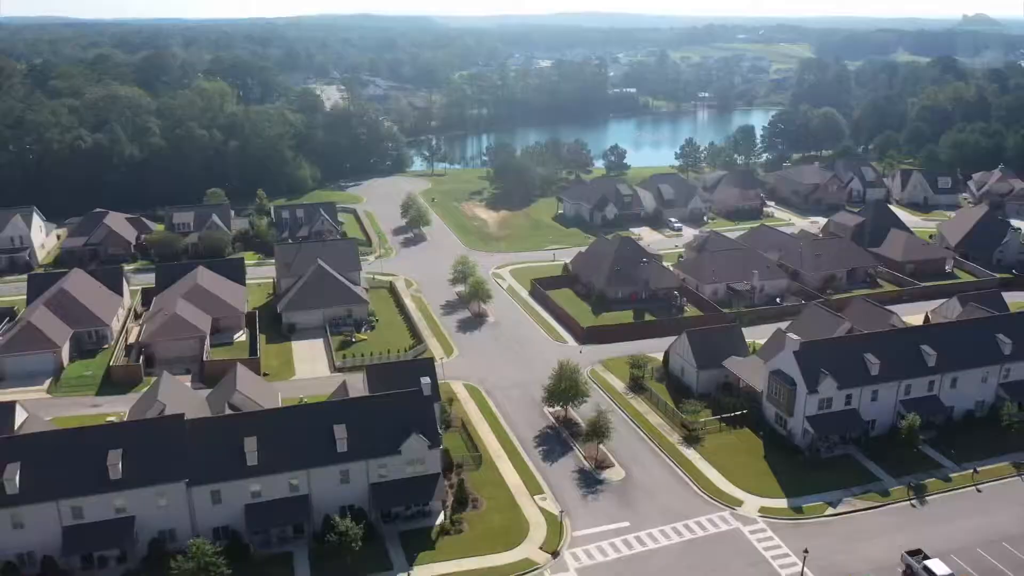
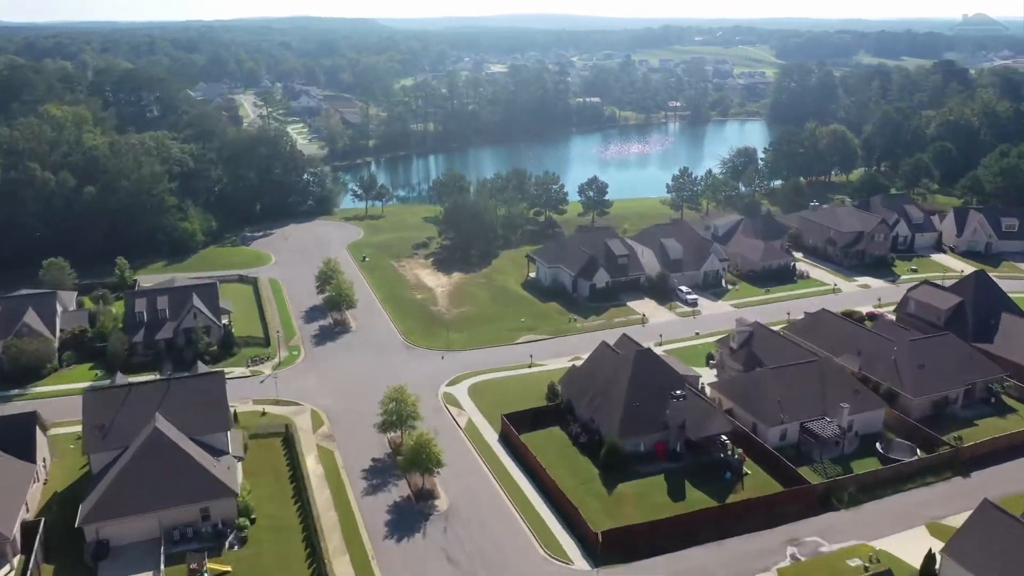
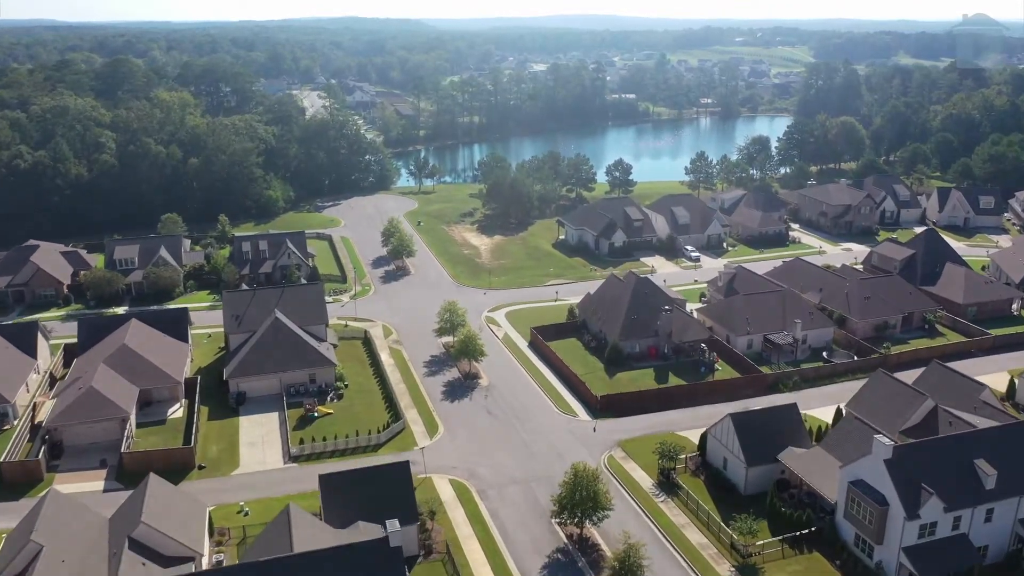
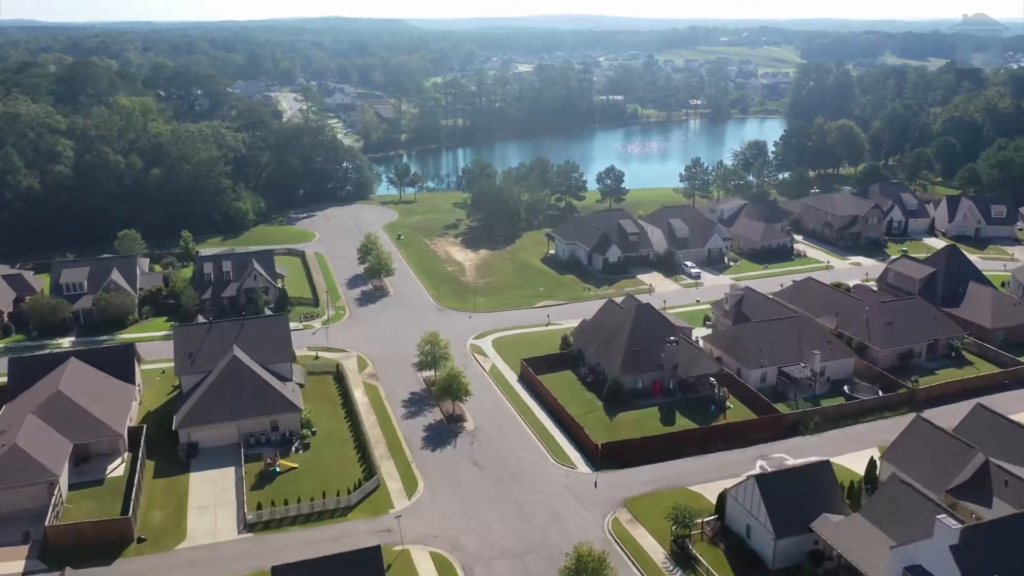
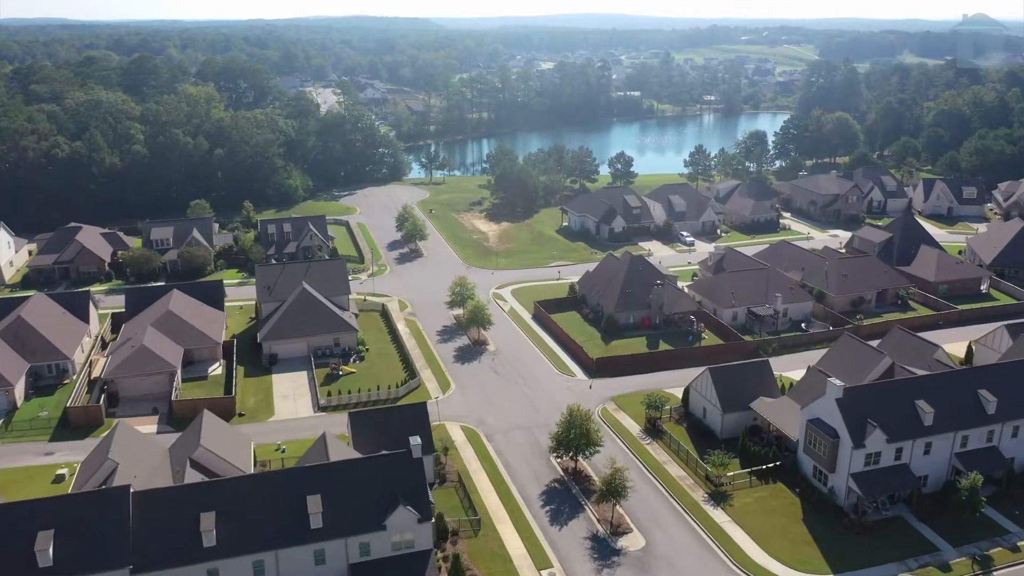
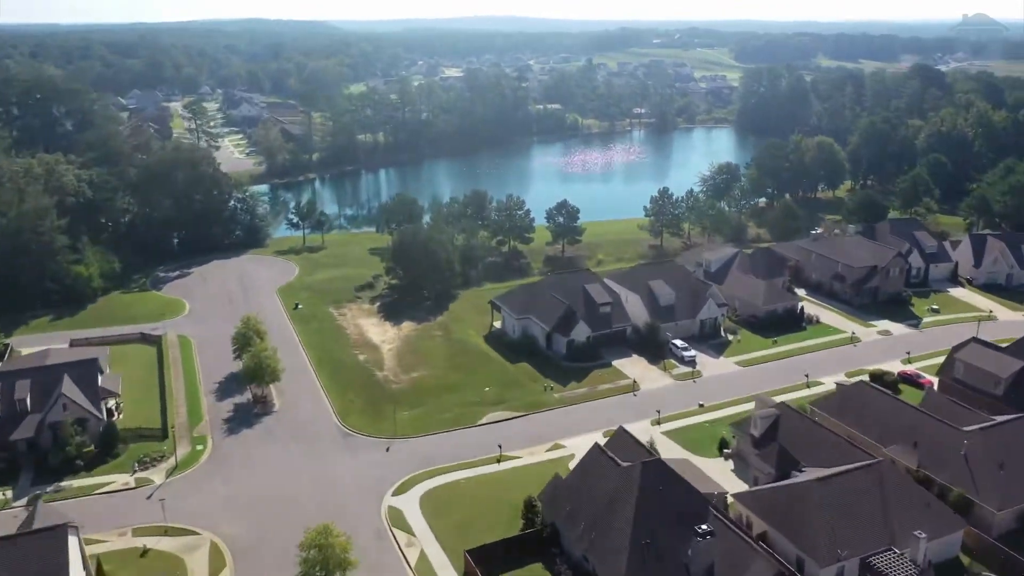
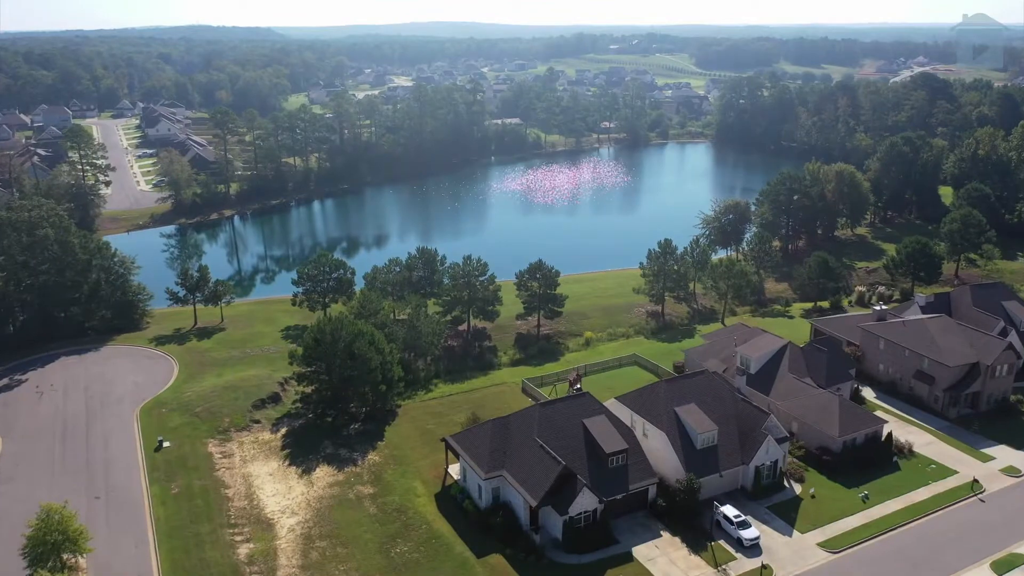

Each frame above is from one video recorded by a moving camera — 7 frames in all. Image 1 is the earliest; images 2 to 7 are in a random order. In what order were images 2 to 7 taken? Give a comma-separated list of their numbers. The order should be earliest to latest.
5, 3, 4, 2, 6, 7
